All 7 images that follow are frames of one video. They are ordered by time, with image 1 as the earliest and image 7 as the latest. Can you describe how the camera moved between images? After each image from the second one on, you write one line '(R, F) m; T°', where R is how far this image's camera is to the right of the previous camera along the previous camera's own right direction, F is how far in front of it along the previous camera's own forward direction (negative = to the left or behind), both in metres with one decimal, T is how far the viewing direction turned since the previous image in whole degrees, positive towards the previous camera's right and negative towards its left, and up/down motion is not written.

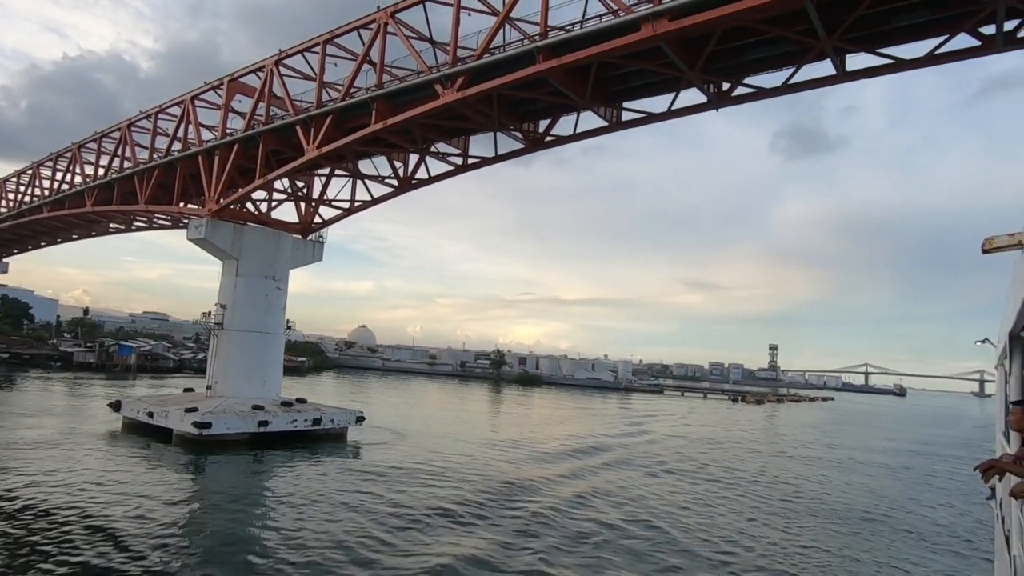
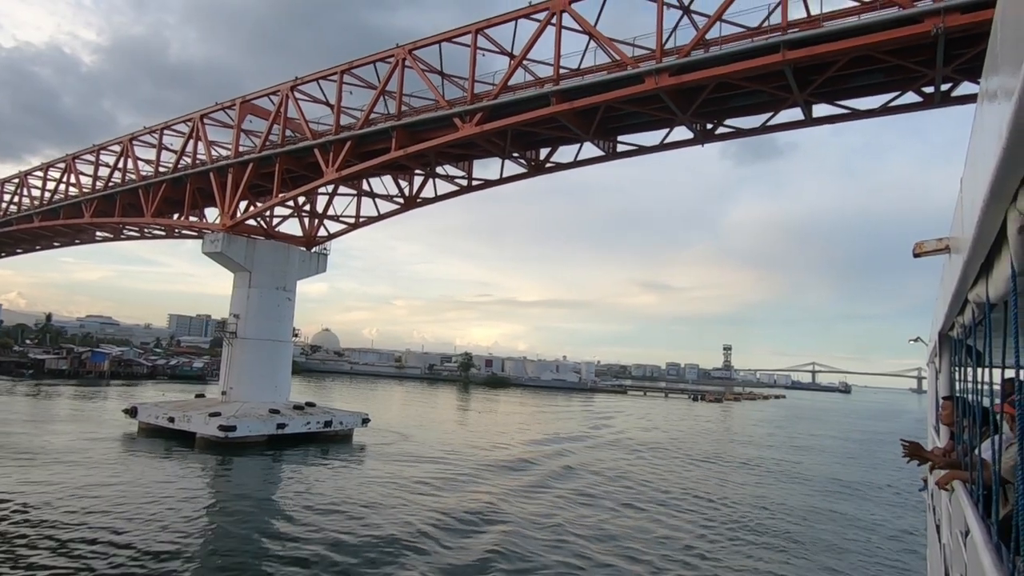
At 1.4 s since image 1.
(-1.4, -1.7) m; +4°
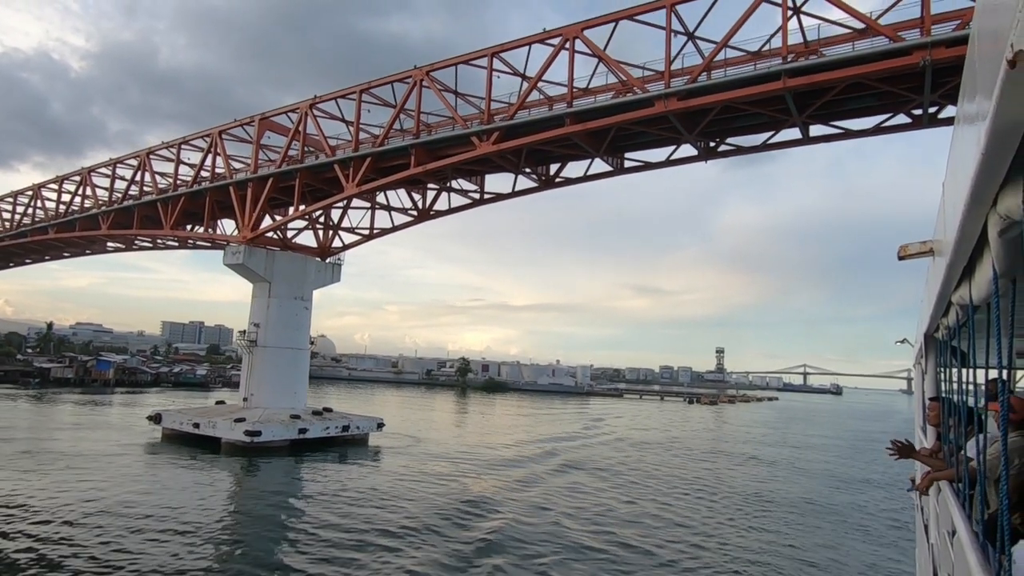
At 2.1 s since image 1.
(-0.6, -0.9) m; +1°
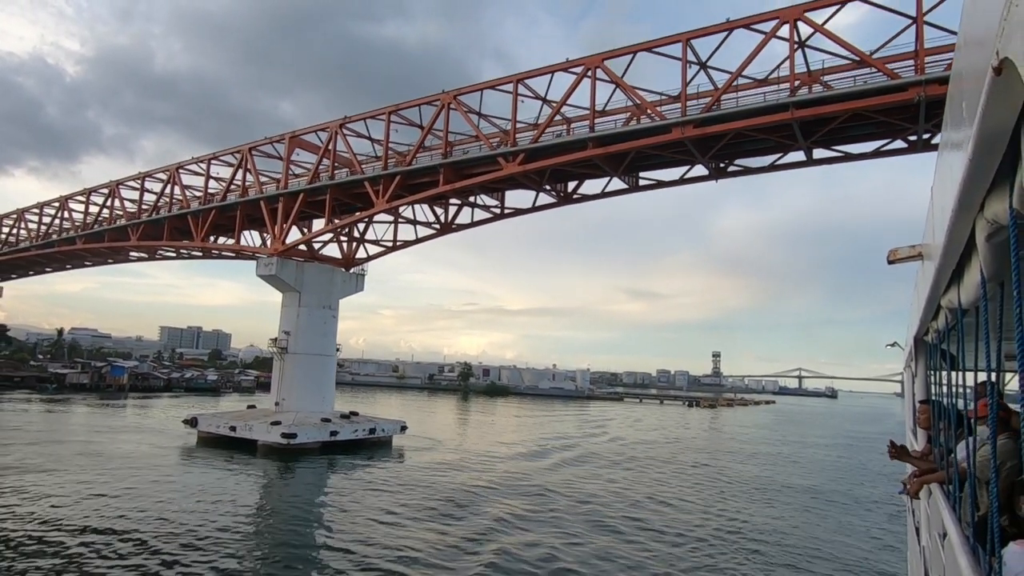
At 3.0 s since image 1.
(-0.8, -1.2) m; 0°
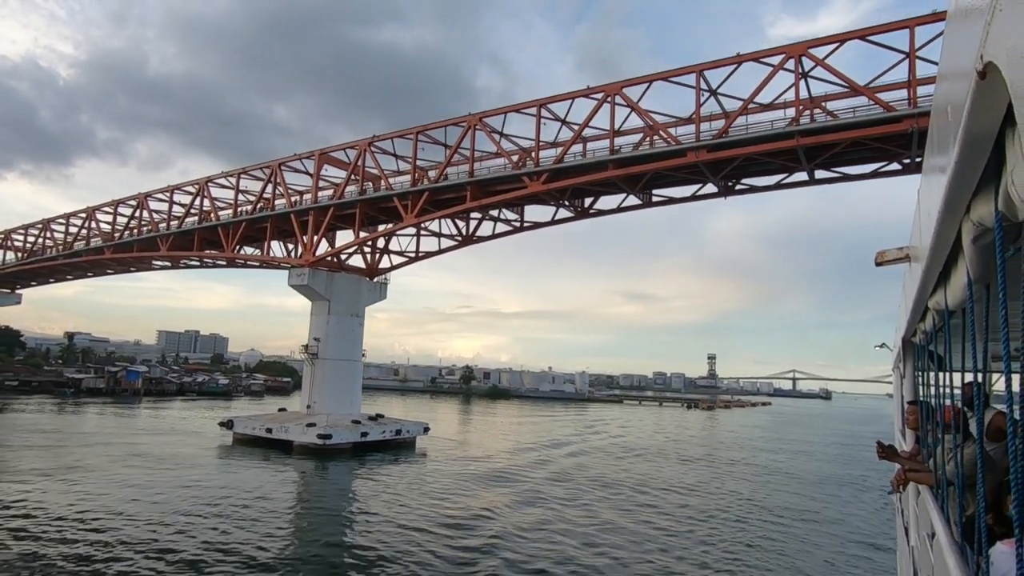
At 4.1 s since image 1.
(-0.9, -1.3) m; +1°
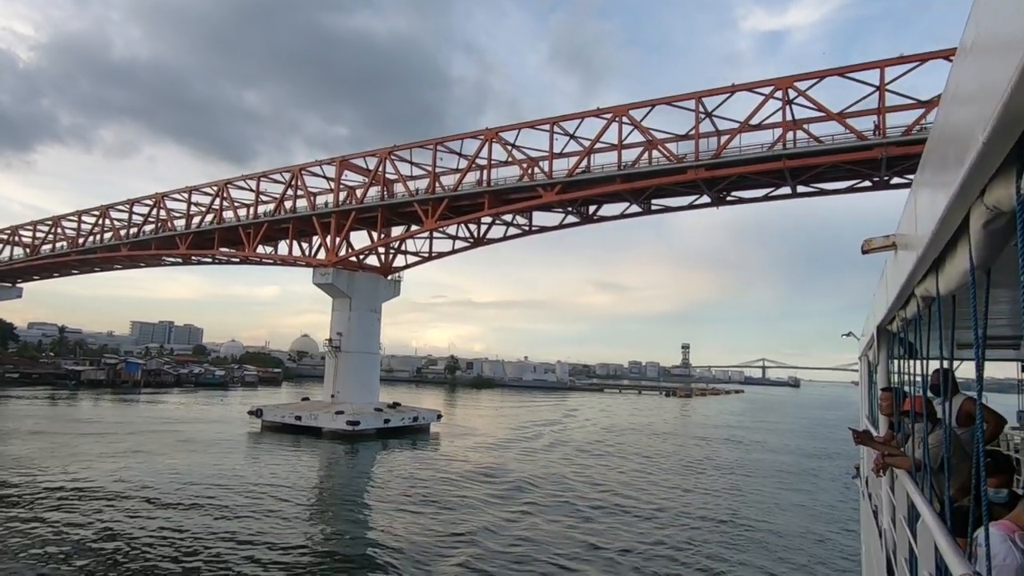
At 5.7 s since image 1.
(-1.5, -2.1) m; +2°
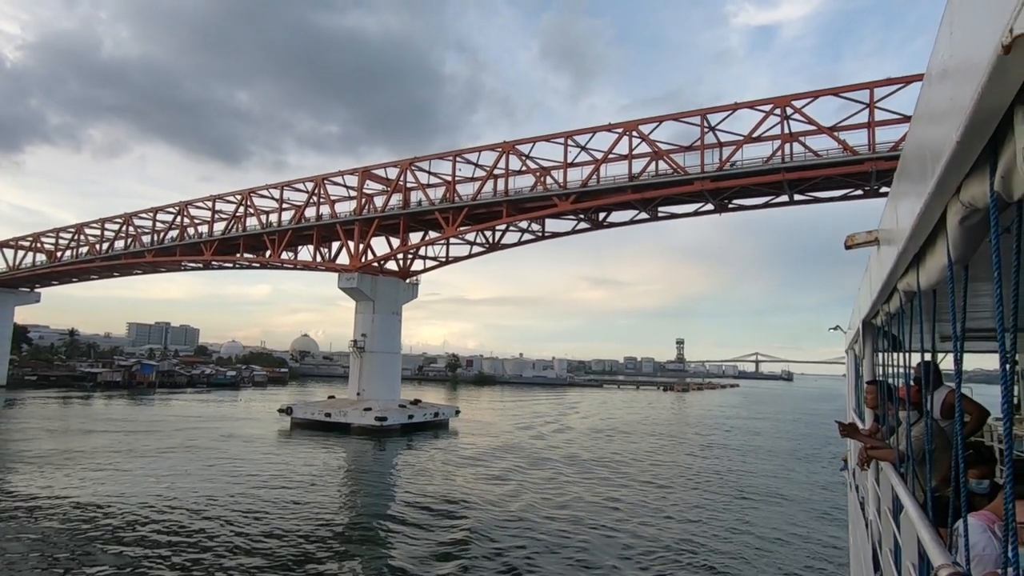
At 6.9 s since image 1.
(-0.9, -1.6) m; +1°
